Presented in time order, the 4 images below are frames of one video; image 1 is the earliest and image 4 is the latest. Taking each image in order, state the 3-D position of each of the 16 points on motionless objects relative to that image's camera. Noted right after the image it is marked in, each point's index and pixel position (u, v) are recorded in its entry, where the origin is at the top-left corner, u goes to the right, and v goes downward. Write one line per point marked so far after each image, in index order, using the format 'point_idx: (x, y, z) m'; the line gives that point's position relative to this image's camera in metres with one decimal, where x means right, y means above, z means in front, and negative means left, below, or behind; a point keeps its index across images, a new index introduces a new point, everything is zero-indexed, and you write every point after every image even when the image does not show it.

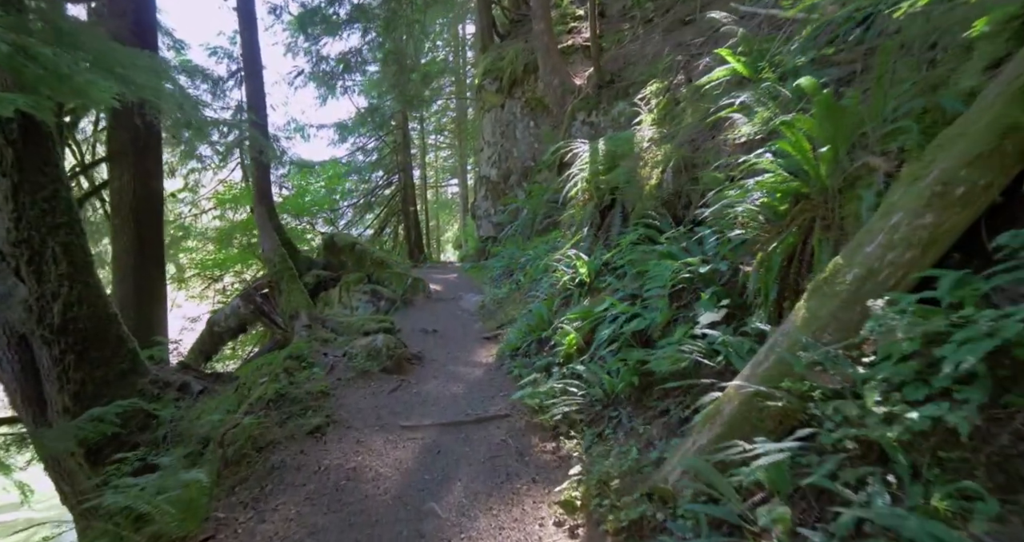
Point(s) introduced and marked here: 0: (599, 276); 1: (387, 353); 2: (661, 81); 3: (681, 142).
0: (+0.9, -0.1, +6.1) m
1: (-1.4, -0.9, +6.3) m
2: (+2.0, +2.5, +7.6) m
3: (+1.8, +1.3, +5.8) m
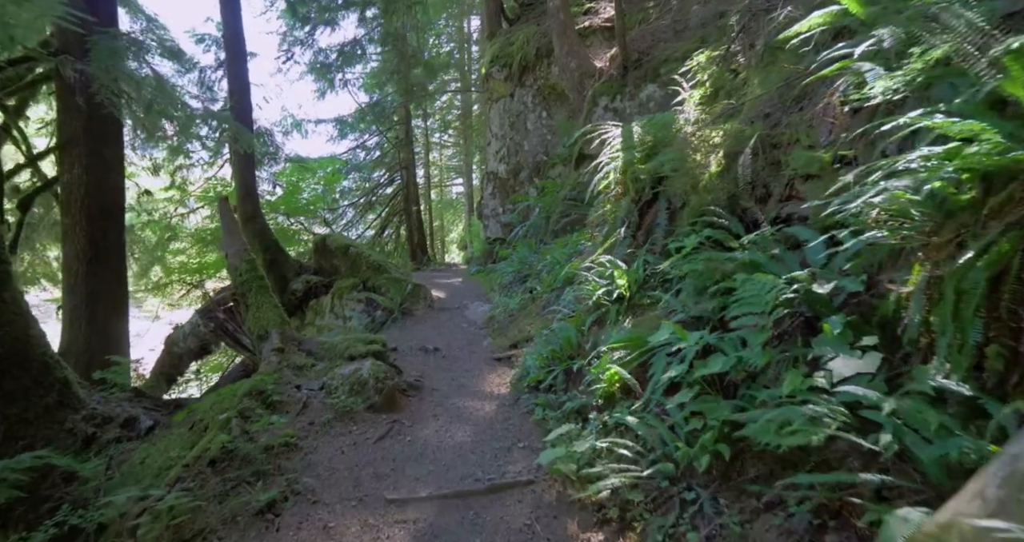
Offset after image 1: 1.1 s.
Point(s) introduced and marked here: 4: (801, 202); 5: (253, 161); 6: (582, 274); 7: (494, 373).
0: (+1.1, -0.2, +4.8) m
1: (-1.2, -1.0, +5.0) m
2: (+2.2, +2.4, +6.3) m
3: (+1.9, +1.2, +4.5) m
4: (+1.9, +0.5, +3.8) m
5: (-5.1, +2.2, +11.2) m
6: (+0.7, 0.0, +5.9) m
7: (-0.2, -1.1, +6.4) m
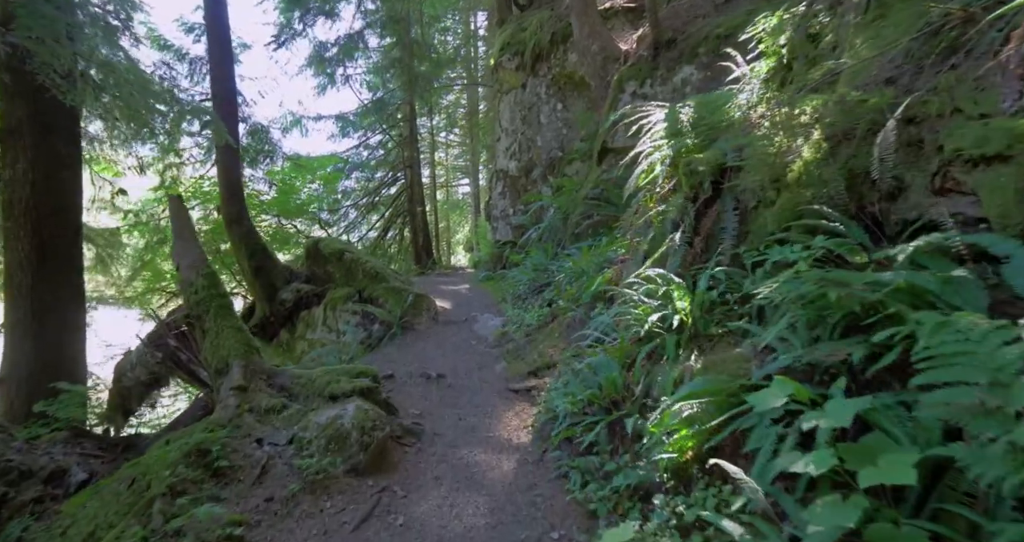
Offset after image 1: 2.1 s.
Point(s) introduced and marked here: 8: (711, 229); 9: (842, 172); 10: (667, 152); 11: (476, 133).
0: (+1.3, -0.3, +3.6) m
1: (-1.0, -1.2, +3.9) m
2: (+2.4, +2.3, +5.1) m
3: (+2.1, +1.1, +3.3) m
4: (+2.1, +0.3, +2.6) m
5: (-4.9, +2.0, +10.1) m
6: (+0.9, -0.2, +4.7) m
7: (0.0, -1.3, +5.2) m
8: (+1.5, +0.3, +4.3) m
9: (+1.9, +0.6, +3.2) m
10: (+1.3, +1.0, +4.9) m
11: (-1.2, +4.7, +19.6) m
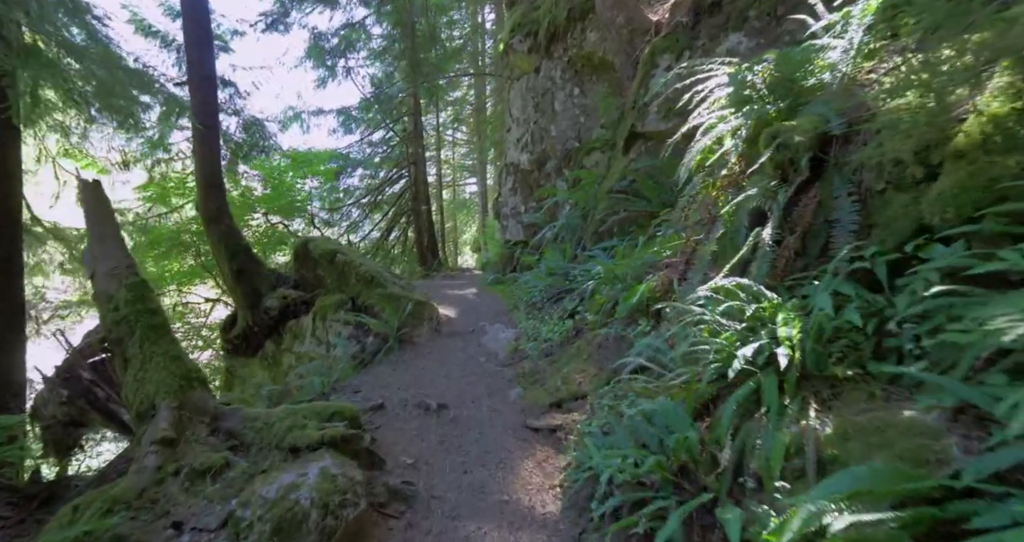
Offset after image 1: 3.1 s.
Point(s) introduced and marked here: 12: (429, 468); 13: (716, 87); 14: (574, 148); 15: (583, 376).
0: (+1.4, -0.4, +2.4) m
1: (-0.9, -1.2, +2.7) m
2: (+2.5, +2.3, +3.9) m
3: (+2.2, +1.0, +2.1) m
4: (+2.2, +0.3, +1.4) m
5: (-4.7, +2.0, +9.0) m
6: (+1.0, -0.2, +3.5) m
7: (+0.1, -1.3, +4.0) m
8: (+1.6, +0.3, +3.1) m
9: (+2.0, +0.5, +2.0) m
10: (+1.5, +1.0, +3.7) m
11: (-0.9, +4.7, +18.4) m
12: (-0.6, -1.4, +4.0) m
13: (+1.5, +1.4, +4.3) m
14: (+1.2, +2.4, +11.0) m
15: (+0.6, -0.9, +4.8) m
